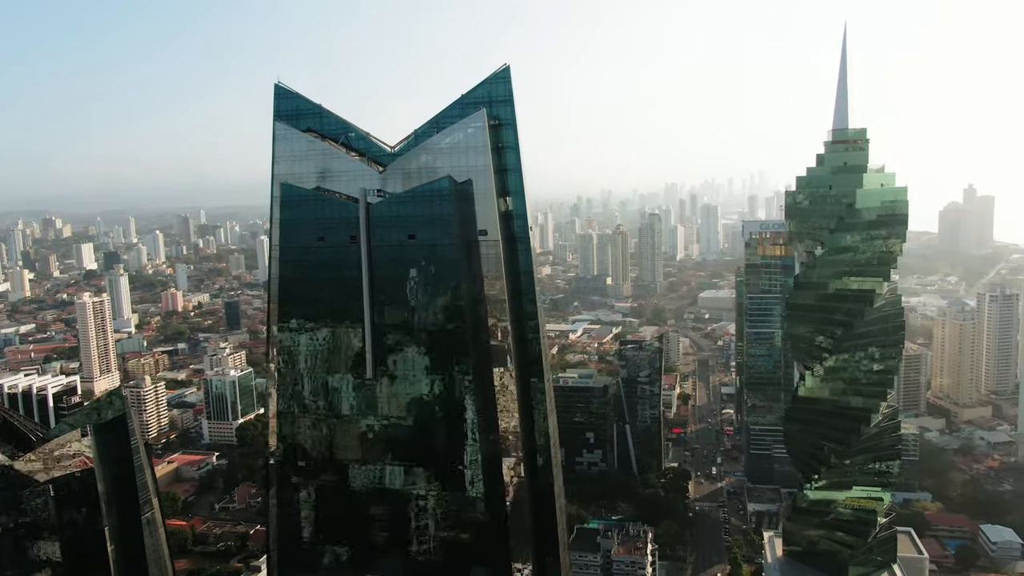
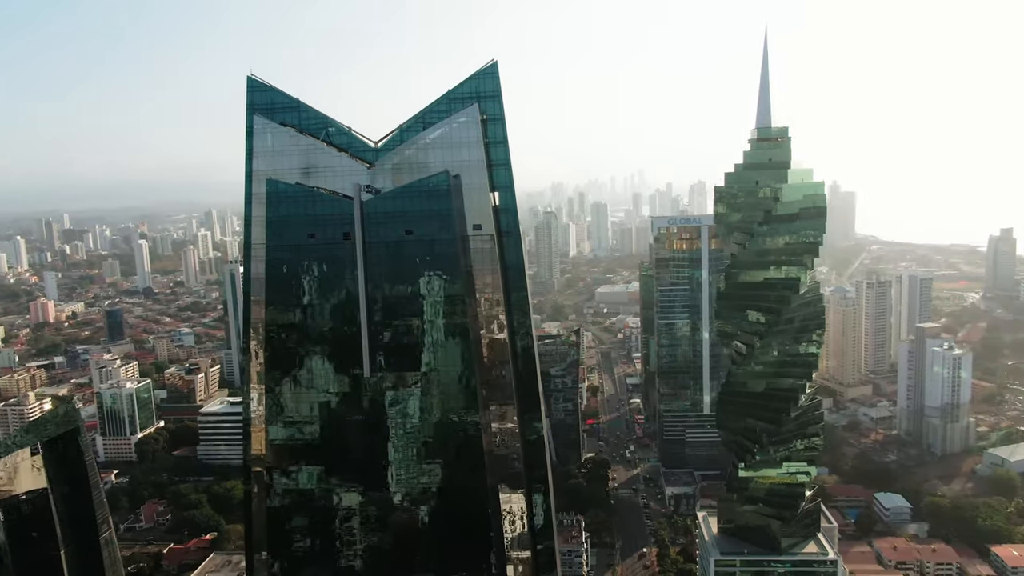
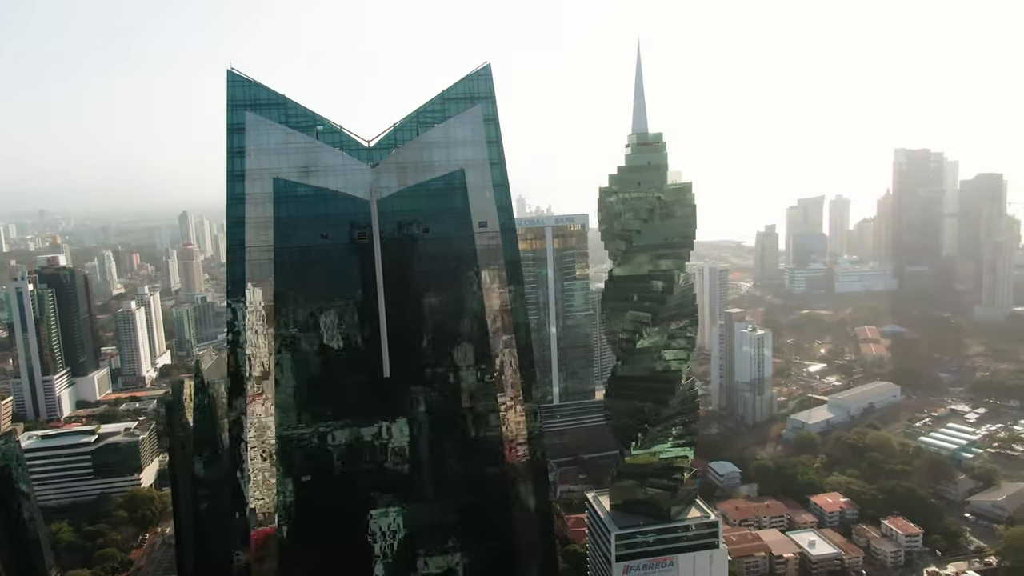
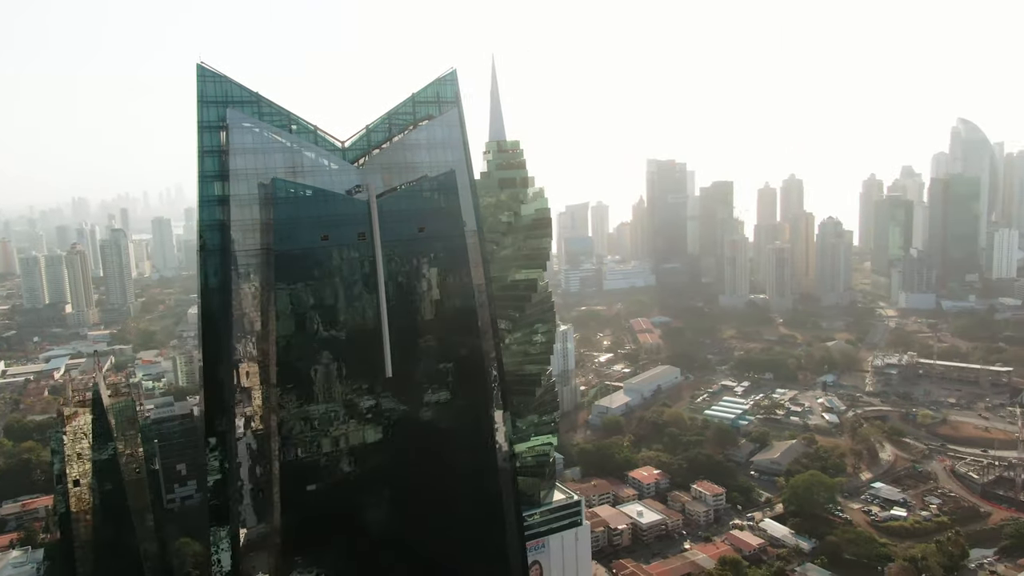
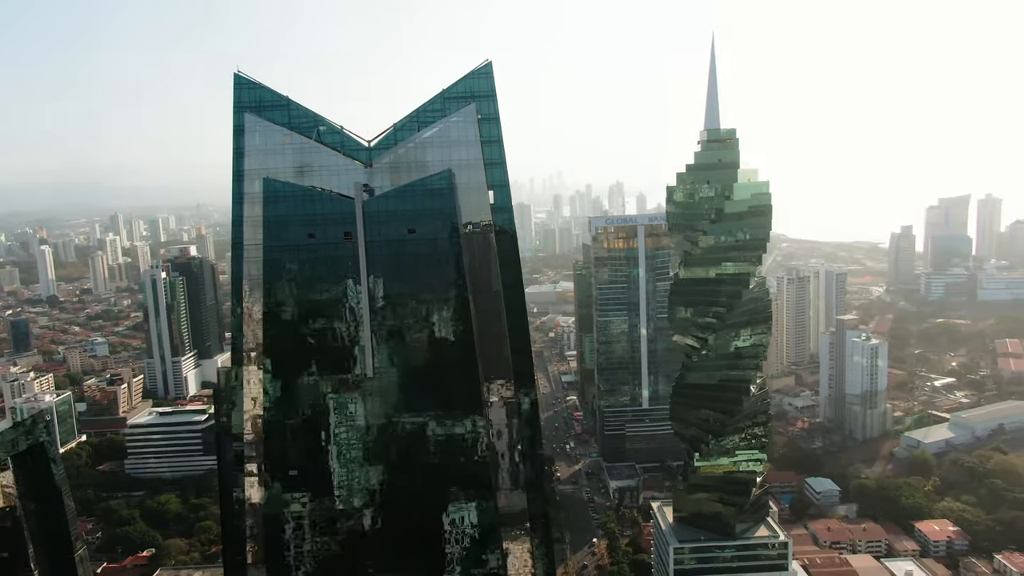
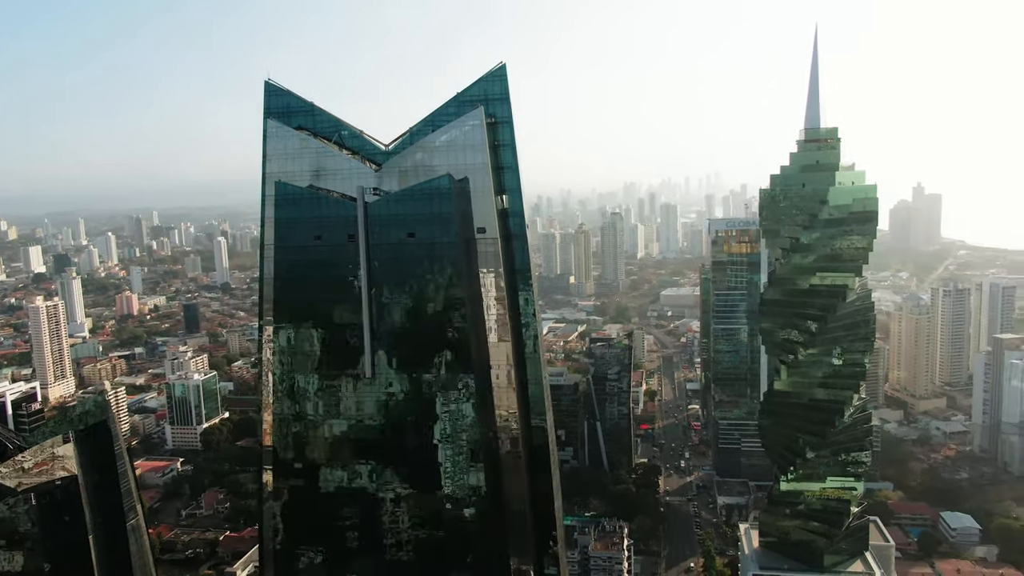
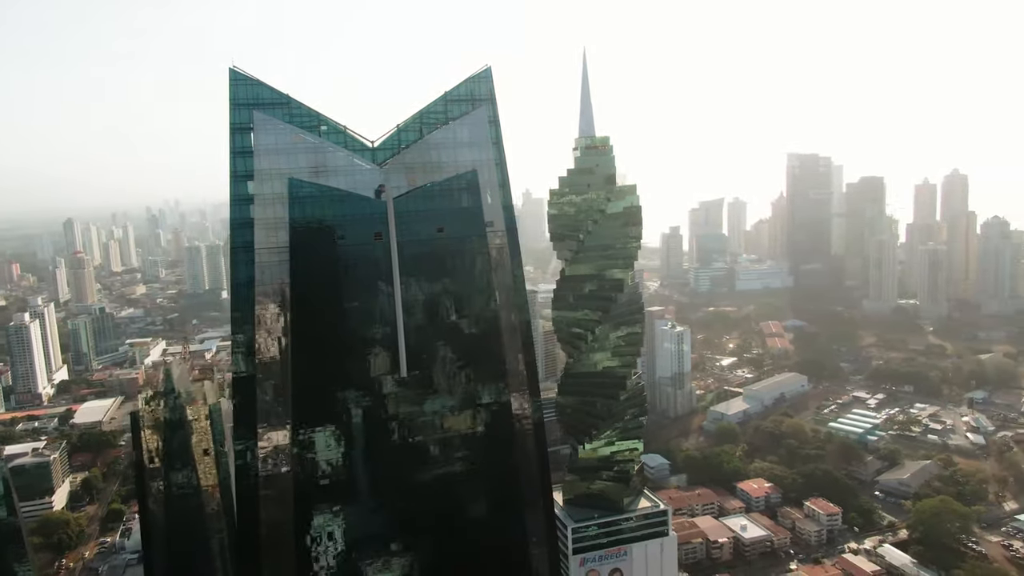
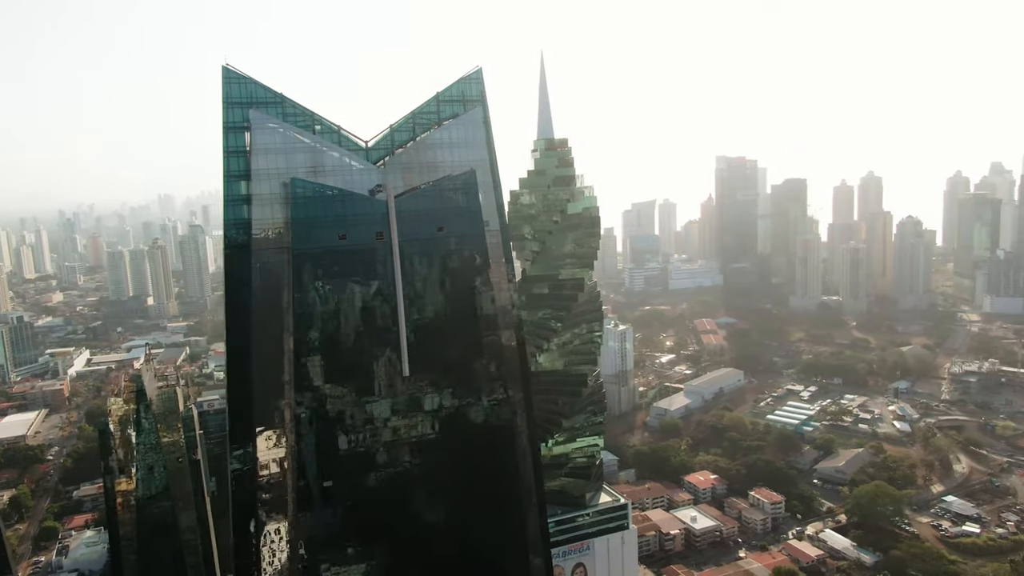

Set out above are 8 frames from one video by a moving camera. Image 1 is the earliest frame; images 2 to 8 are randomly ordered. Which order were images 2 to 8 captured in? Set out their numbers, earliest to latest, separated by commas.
6, 2, 5, 3, 7, 8, 4
